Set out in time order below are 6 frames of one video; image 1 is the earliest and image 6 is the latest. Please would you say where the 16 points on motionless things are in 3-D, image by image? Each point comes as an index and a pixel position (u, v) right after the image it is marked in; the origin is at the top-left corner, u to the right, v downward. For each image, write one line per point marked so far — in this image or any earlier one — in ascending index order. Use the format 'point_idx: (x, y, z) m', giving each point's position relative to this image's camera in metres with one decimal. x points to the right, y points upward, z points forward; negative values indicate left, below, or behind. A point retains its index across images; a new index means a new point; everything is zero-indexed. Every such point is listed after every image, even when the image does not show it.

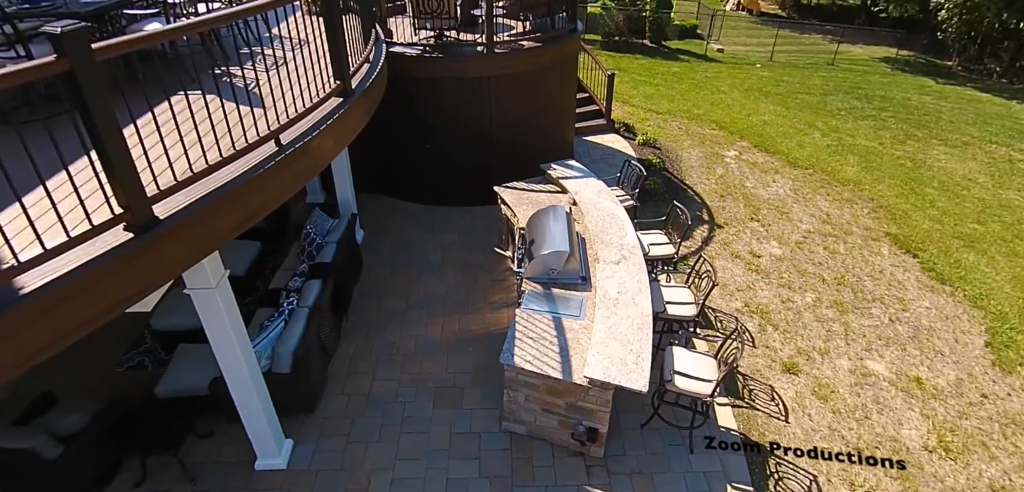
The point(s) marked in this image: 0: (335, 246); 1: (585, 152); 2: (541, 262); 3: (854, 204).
0: (-2.2, 0.0, +6.0) m
1: (+1.5, +1.9, +9.9) m
2: (+0.3, -0.2, +5.2) m
3: (+6.6, +0.8, +9.4) m
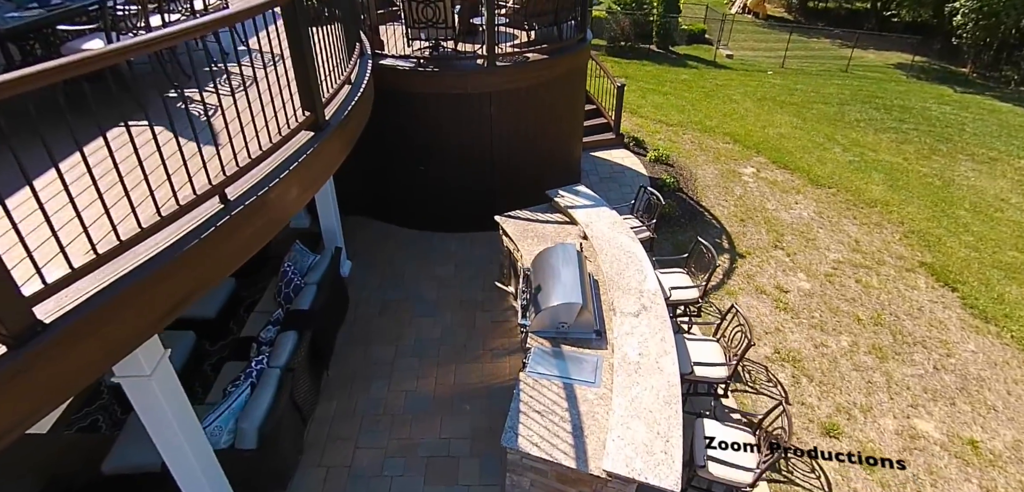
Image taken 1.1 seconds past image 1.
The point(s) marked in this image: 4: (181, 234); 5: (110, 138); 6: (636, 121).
0: (-2.1, -0.5, +5.3) m
1: (+1.5, +1.4, +9.2) m
2: (+0.3, -0.6, +4.6) m
3: (+6.6, +0.3, +8.7) m
4: (-1.7, +0.1, +2.6) m
5: (-3.0, +0.8, +3.6) m
6: (+3.0, +3.0, +11.9) m
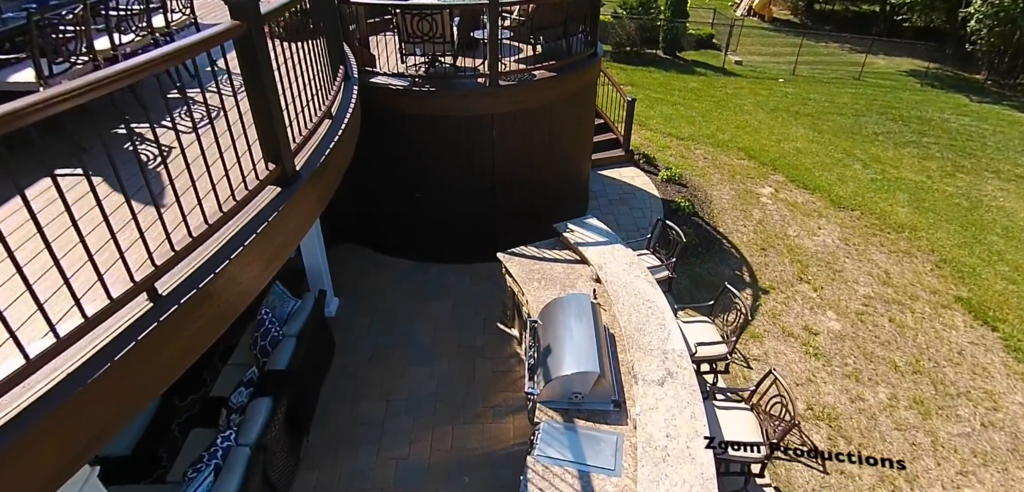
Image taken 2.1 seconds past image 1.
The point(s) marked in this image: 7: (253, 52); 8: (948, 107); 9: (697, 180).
0: (-2.1, -0.9, +4.7) m
1: (+1.6, +1.0, +8.6) m
2: (+0.4, -1.1, +4.0) m
3: (+6.7, -0.2, +8.1) m
4: (-1.7, -0.4, +1.9) m
5: (-2.9, +0.3, +3.0) m
6: (+3.1, +2.6, +11.3) m
7: (-1.3, +1.0, +2.5) m
8: (+14.4, +4.6, +16.0) m
9: (+3.6, +1.3, +9.4) m
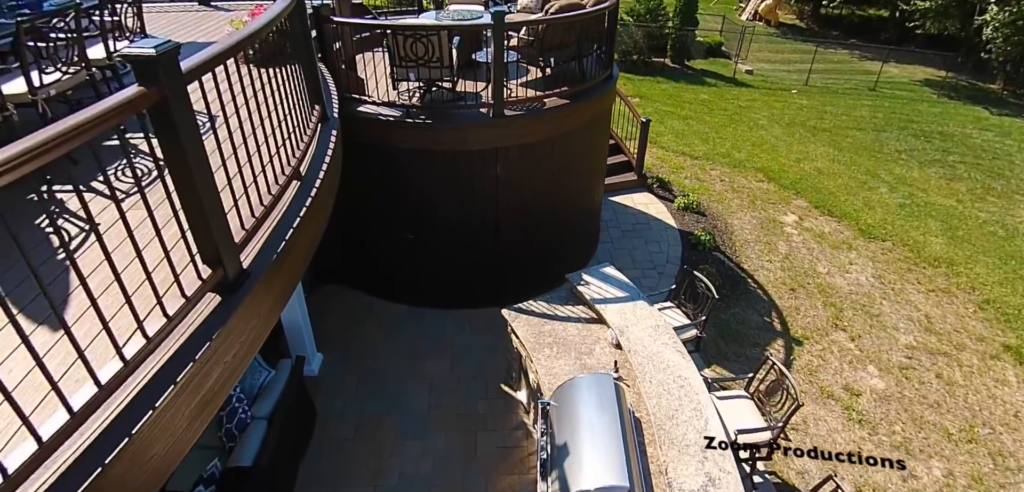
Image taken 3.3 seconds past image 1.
0: (-2.0, -1.5, +4.0) m
1: (+1.7, +0.4, +7.9) m
2: (+0.5, -1.7, +3.3) m
3: (+6.7, -0.8, +7.4) m
4: (-1.6, -1.0, +1.2) m
5: (-2.8, -0.2, +2.2) m
6: (+3.1, +2.0, +10.6) m
7: (-1.3, +0.4, +1.8) m
8: (+14.4, +4.0, +15.4) m
9: (+3.7, +0.7, +8.8) m
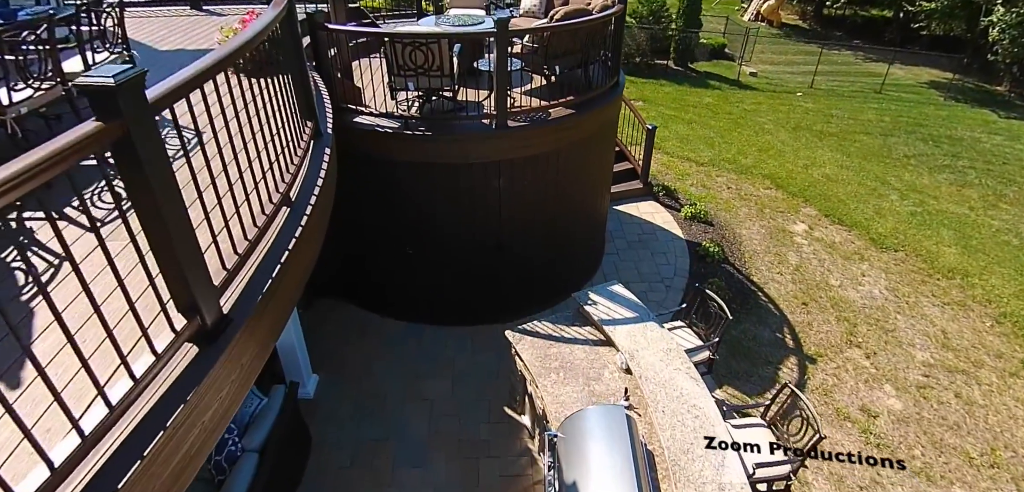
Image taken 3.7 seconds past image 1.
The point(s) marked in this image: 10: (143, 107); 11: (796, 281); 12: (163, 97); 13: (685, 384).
0: (-2.0, -1.7, +3.7) m
1: (+1.7, +0.2, +7.7) m
2: (+0.5, -1.9, +3.0) m
3: (+6.8, -1.0, +7.2) m
4: (-1.6, -1.1, +1.0) m
5: (-2.8, -0.4, +2.0) m
6: (+3.2, +1.8, +10.4) m
7: (-1.2, +0.3, +1.6) m
8: (+14.5, +3.8, +15.1) m
9: (+3.7, +0.5, +8.5) m
10: (-1.2, +0.4, +1.5) m
11: (+4.2, -0.5, +7.2) m
12: (-1.2, +0.5, +1.7) m
13: (+1.5, -1.2, +4.1) m
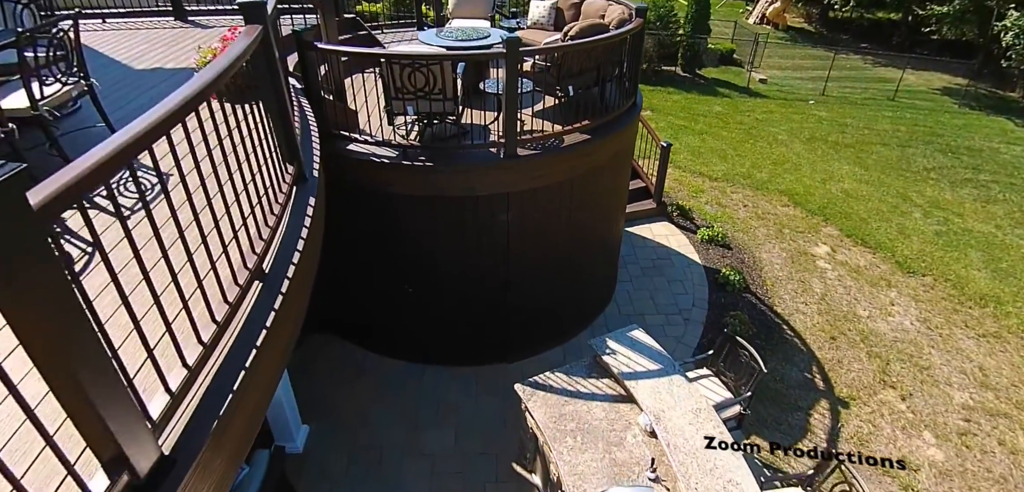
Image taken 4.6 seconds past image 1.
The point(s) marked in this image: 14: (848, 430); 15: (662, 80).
0: (-1.9, -2.0, +3.3) m
1: (+1.8, -0.2, +7.2) m
2: (+0.6, -2.3, +2.6) m
3: (+6.9, -1.4, +6.7) m
4: (-1.5, -1.5, +0.6) m
5: (-2.7, -0.8, +1.6) m
6: (+3.3, +1.5, +9.9) m
7: (-1.1, -0.1, +1.1) m
8: (+14.6, +3.4, +14.7) m
9: (+3.8, +0.1, +8.1) m
10: (-1.1, +0.1, +1.1) m
11: (+4.3, -0.9, +6.8) m
12: (-1.1, +0.1, +1.2) m
13: (+1.6, -1.6, +3.7) m
14: (+3.6, -2.0, +5.3) m
15: (+5.0, +5.6, +16.2) m
